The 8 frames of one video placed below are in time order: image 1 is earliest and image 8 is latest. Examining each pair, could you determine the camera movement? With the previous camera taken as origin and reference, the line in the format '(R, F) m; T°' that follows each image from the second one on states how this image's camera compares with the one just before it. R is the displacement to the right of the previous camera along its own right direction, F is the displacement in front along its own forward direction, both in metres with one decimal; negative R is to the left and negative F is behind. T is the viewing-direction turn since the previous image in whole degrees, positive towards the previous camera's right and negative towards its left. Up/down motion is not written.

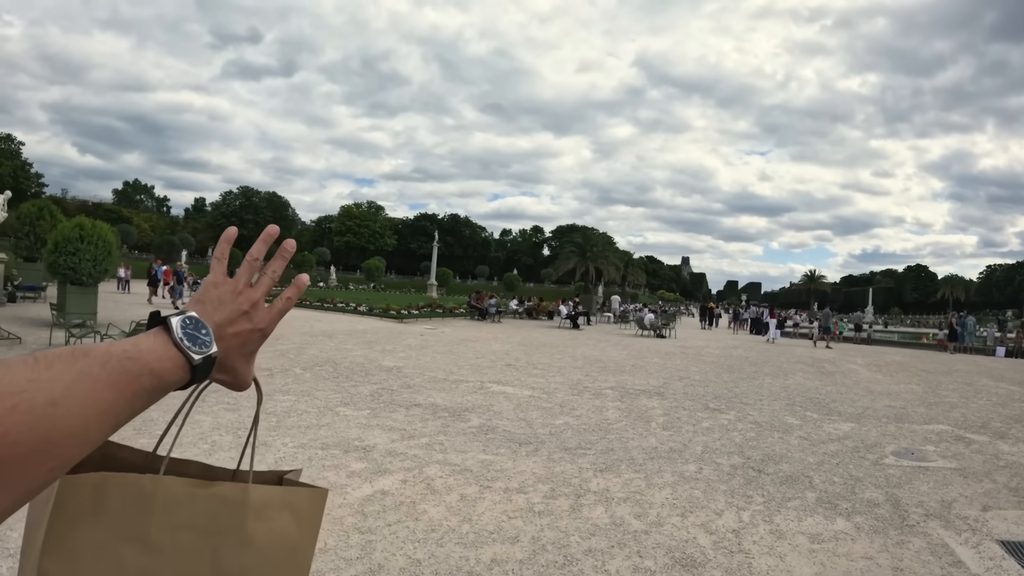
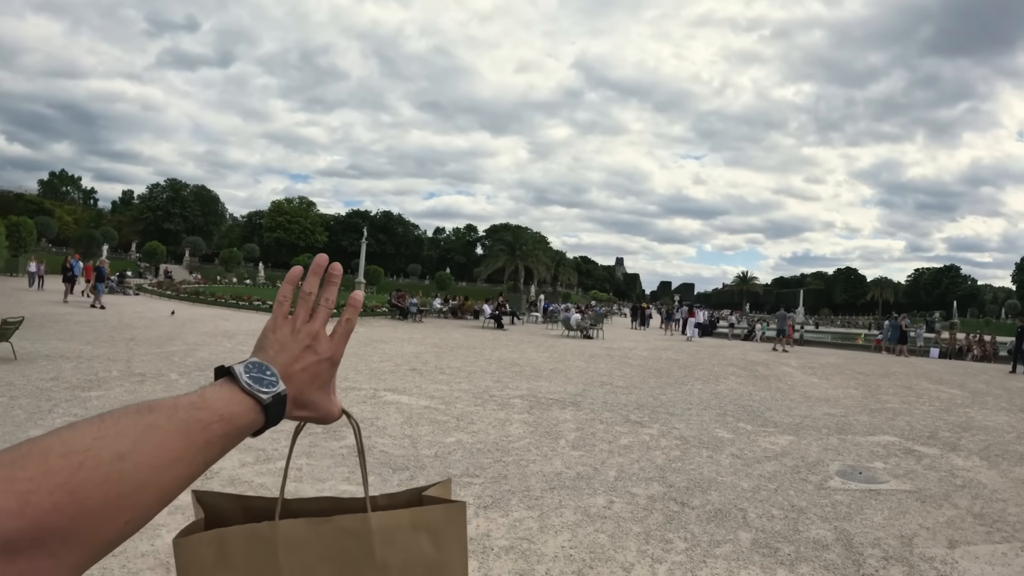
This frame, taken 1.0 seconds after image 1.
(+0.8, +1.7) m; +6°
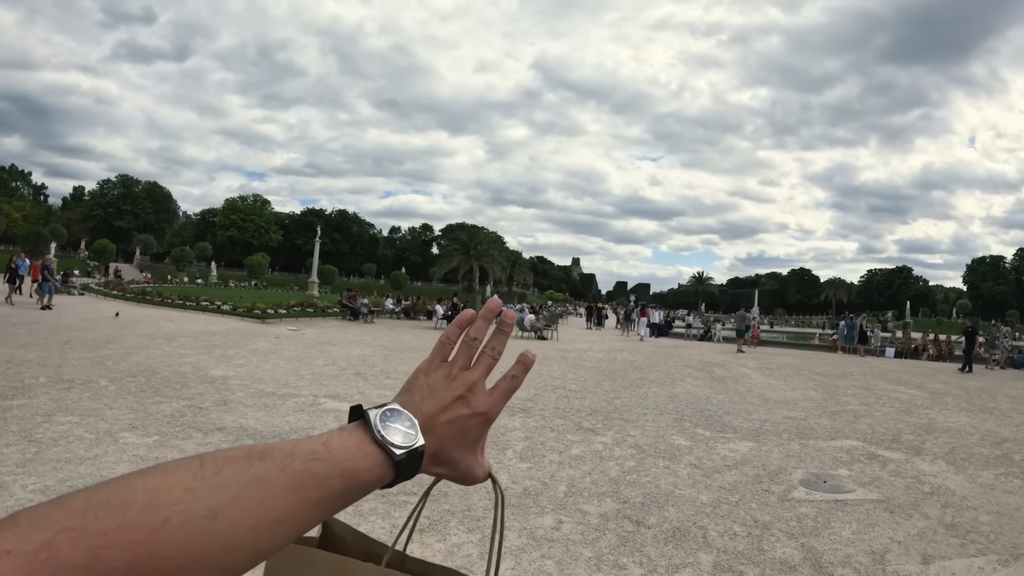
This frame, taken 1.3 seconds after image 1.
(+0.2, +0.7) m; +4°
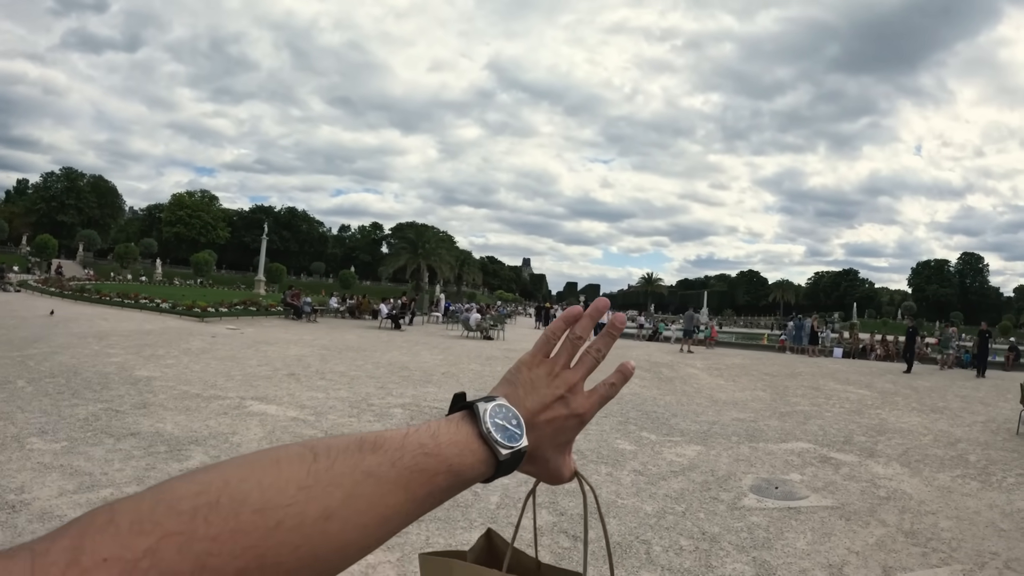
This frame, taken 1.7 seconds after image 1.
(+0.2, +0.6) m; +4°
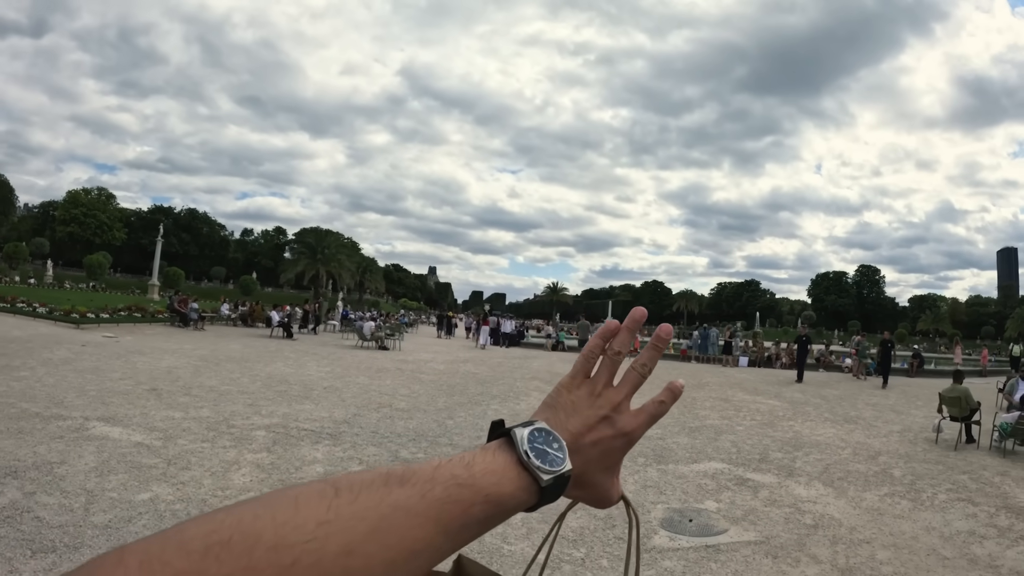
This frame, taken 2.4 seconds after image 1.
(+0.4, +1.1) m; +8°
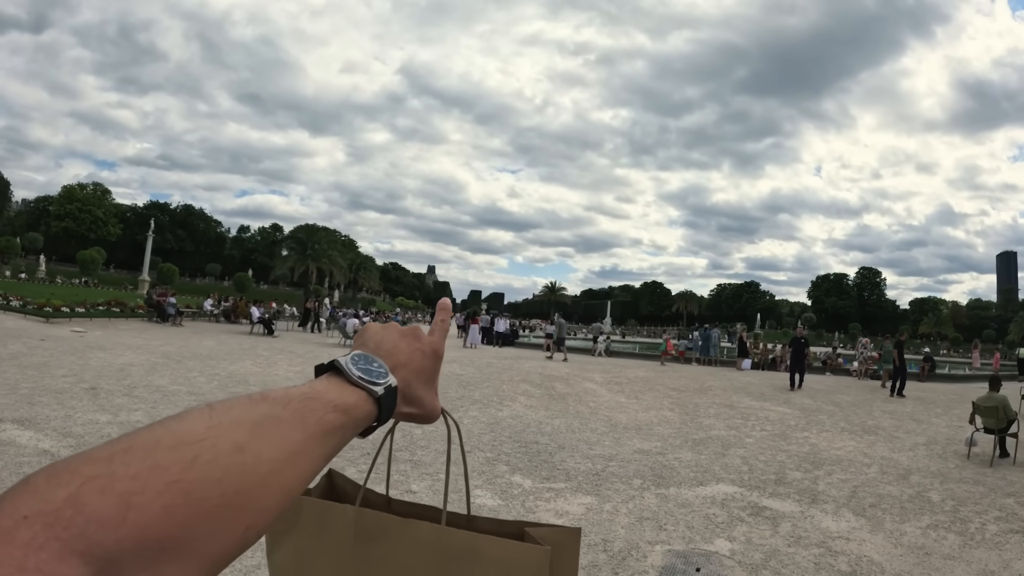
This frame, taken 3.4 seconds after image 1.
(+0.2, +1.0) m; 0°
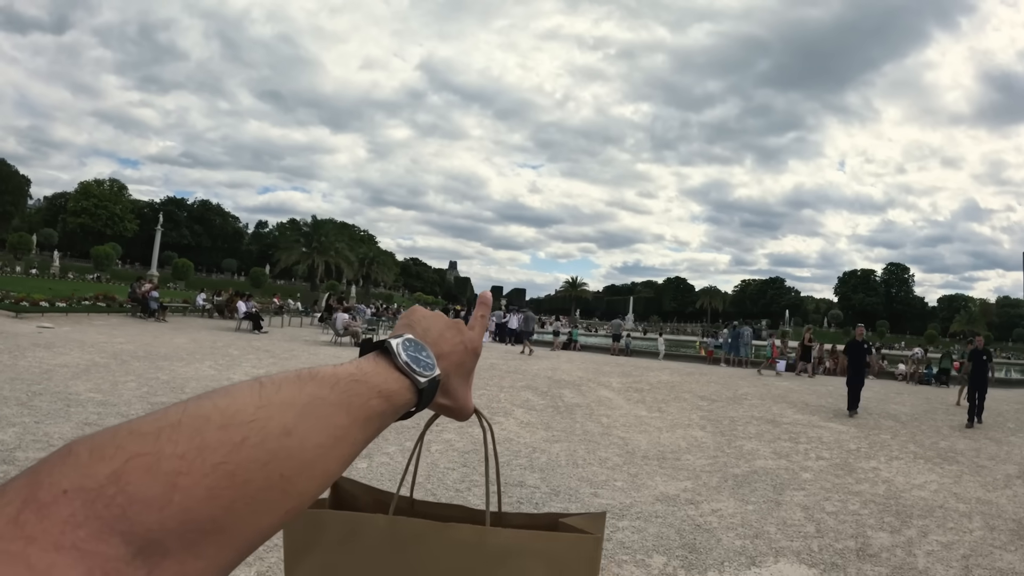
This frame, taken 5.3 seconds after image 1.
(+0.3, +1.7) m; -2°
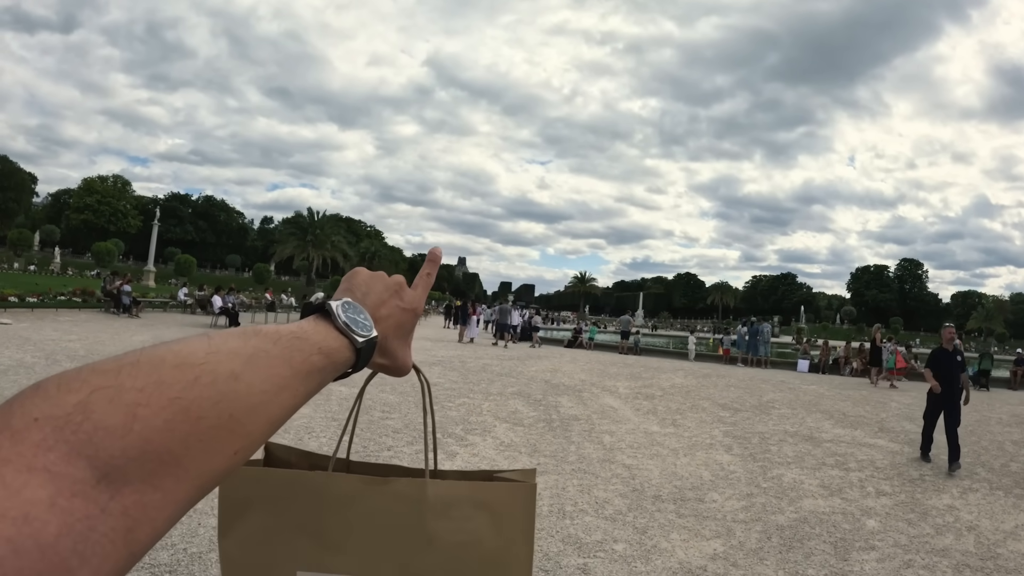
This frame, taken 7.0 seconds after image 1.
(+0.3, +1.4) m; -1°
